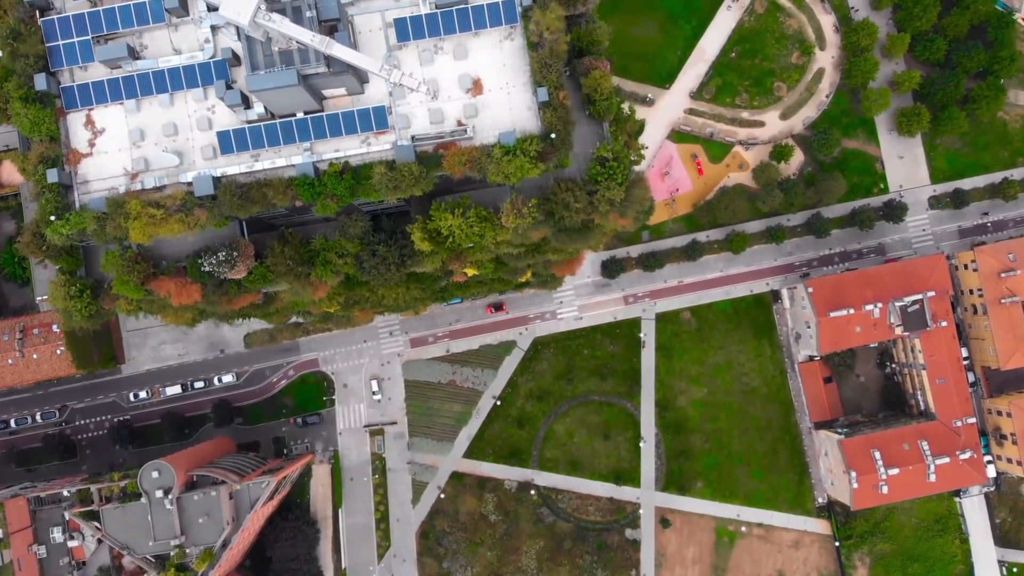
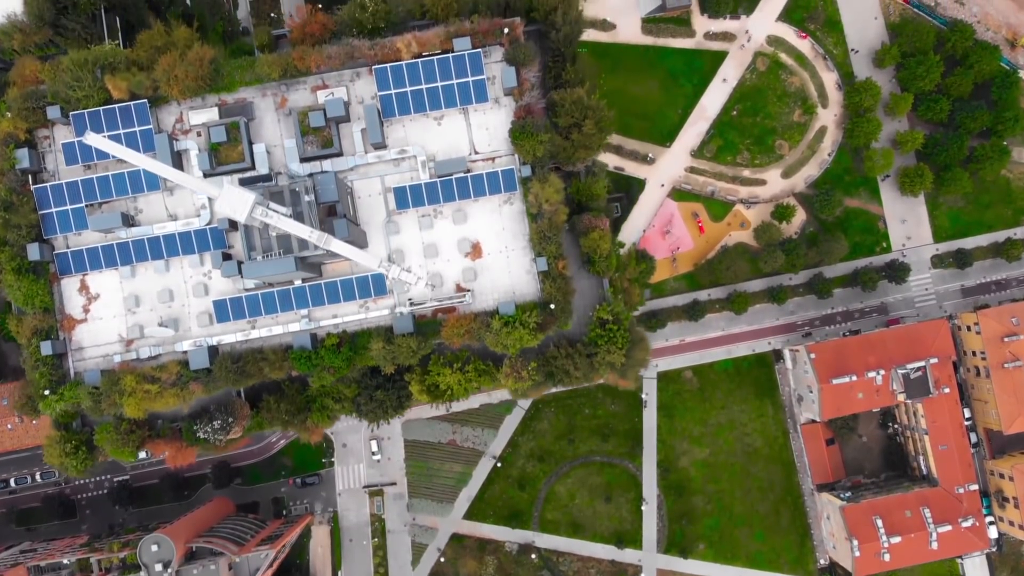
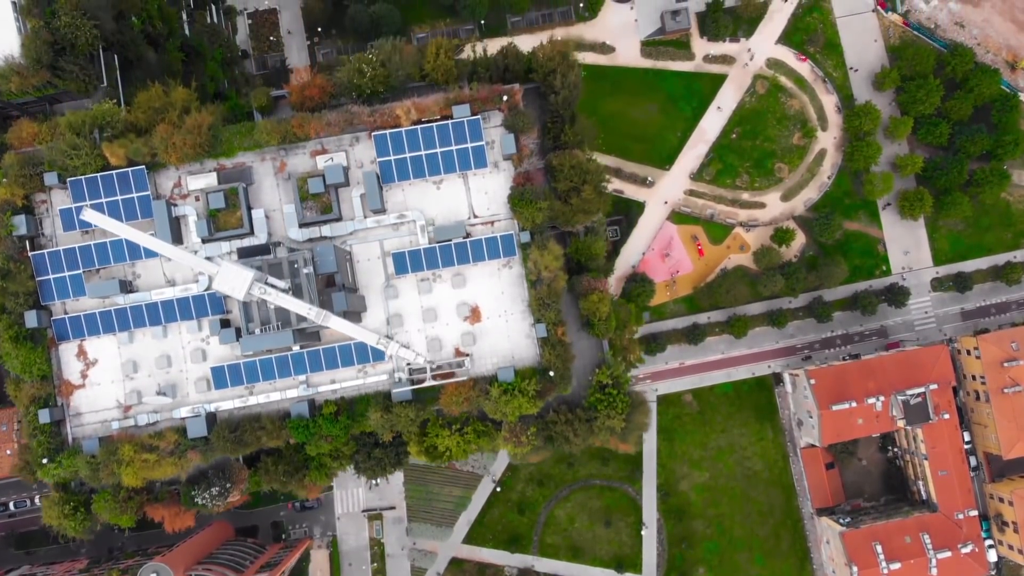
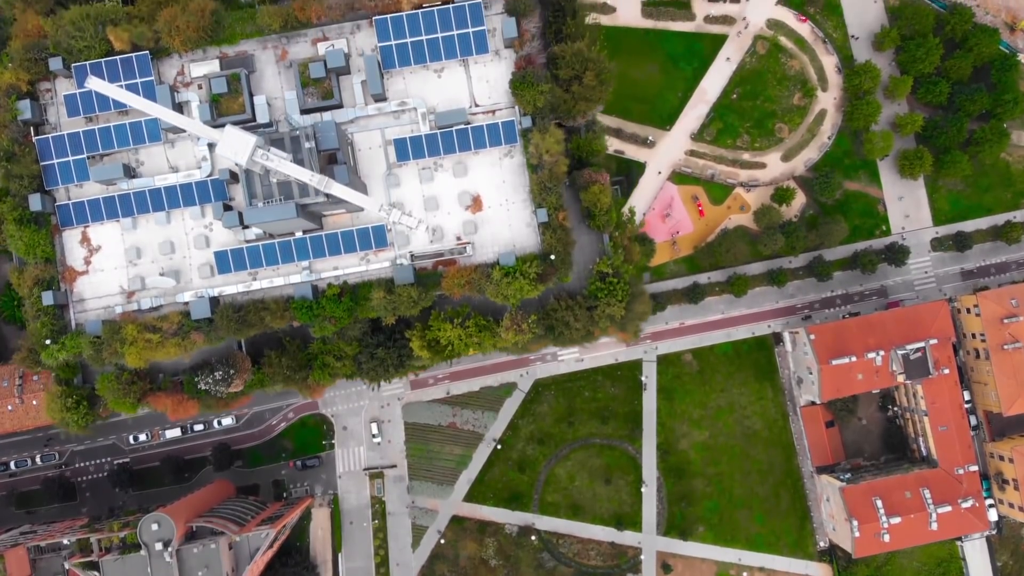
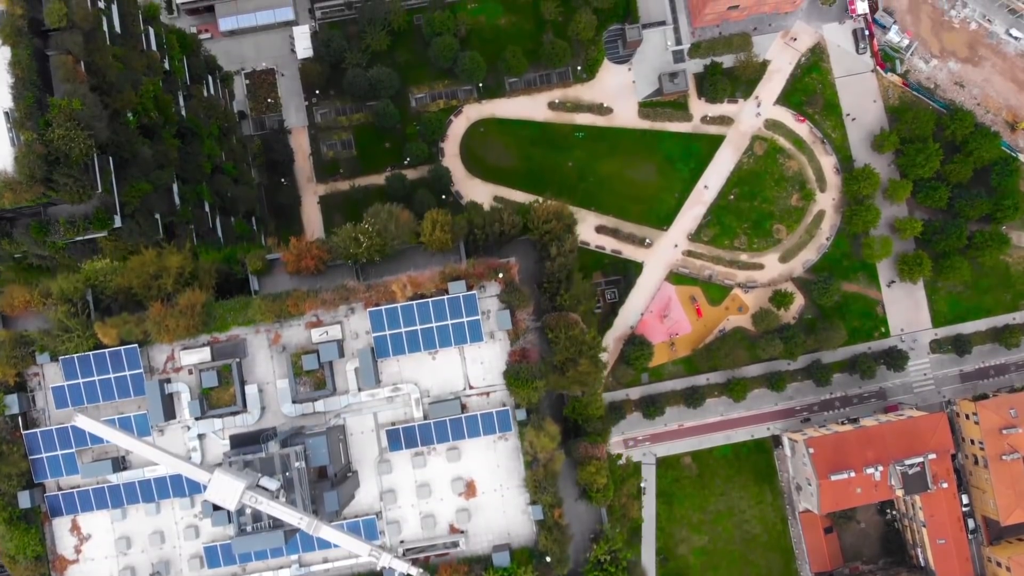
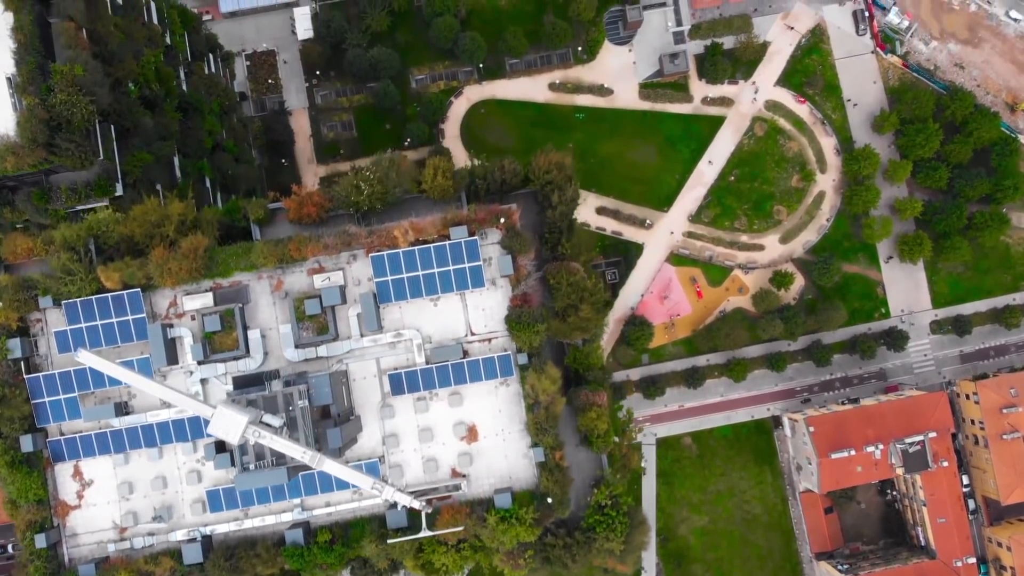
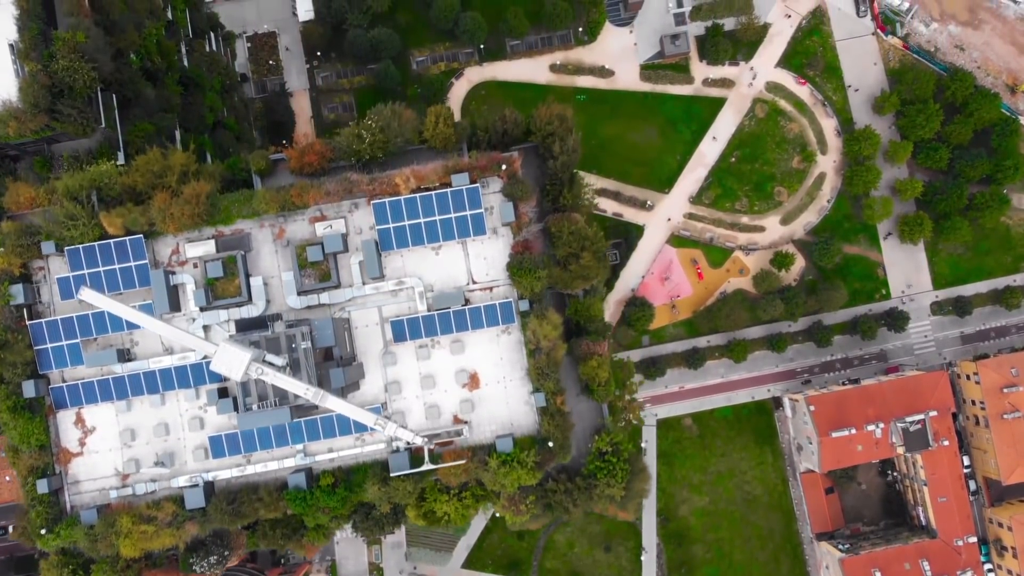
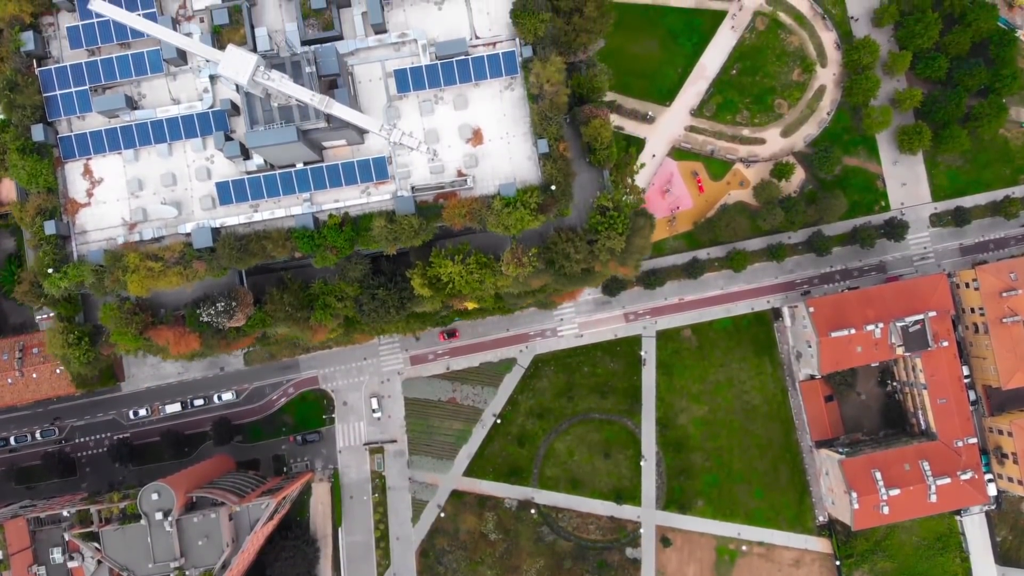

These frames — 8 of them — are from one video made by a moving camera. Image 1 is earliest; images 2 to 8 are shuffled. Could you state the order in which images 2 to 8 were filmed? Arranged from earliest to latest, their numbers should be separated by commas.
8, 4, 2, 3, 7, 6, 5
